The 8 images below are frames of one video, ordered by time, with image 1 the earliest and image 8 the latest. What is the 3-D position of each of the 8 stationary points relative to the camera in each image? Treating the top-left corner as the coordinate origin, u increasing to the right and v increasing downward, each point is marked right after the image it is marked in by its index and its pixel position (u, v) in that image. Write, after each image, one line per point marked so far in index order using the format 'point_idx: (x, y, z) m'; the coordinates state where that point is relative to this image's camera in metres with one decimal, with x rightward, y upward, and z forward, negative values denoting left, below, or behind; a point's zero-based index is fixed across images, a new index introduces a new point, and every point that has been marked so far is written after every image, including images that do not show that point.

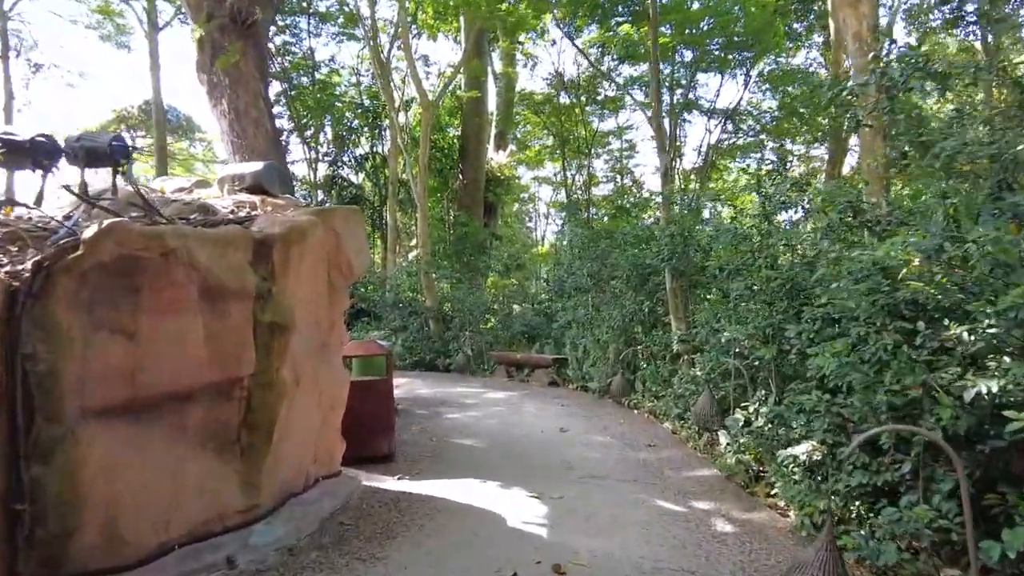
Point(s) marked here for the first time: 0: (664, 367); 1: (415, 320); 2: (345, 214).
0: (+1.5, -0.8, +7.1) m
1: (-1.7, -0.6, +12.5) m
2: (-0.9, +0.4, +4.0) m
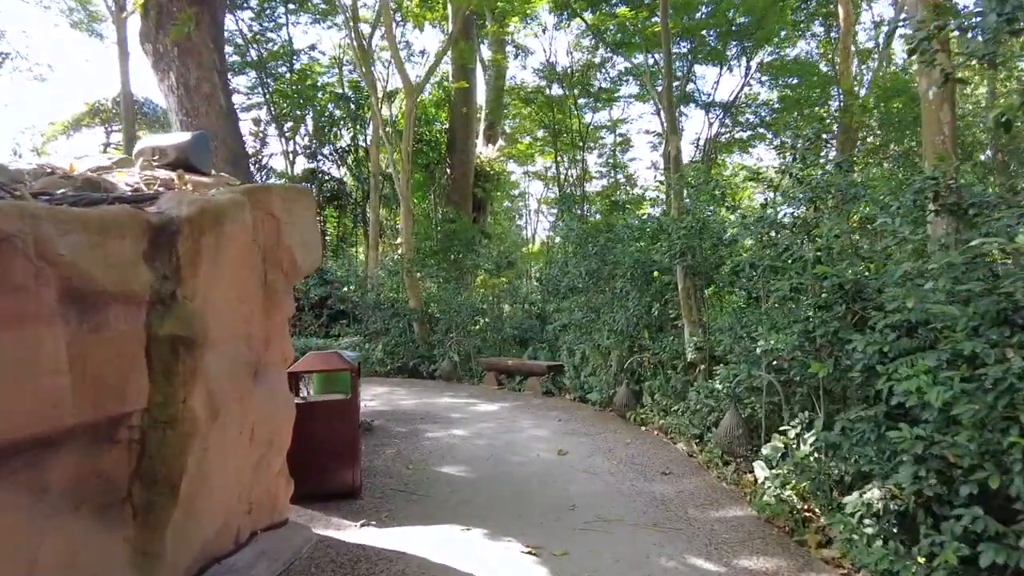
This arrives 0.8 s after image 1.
0: (+1.4, -0.8, +6.3) m
1: (-1.8, -0.6, +11.6) m
2: (-1.0, +0.4, +3.1) m
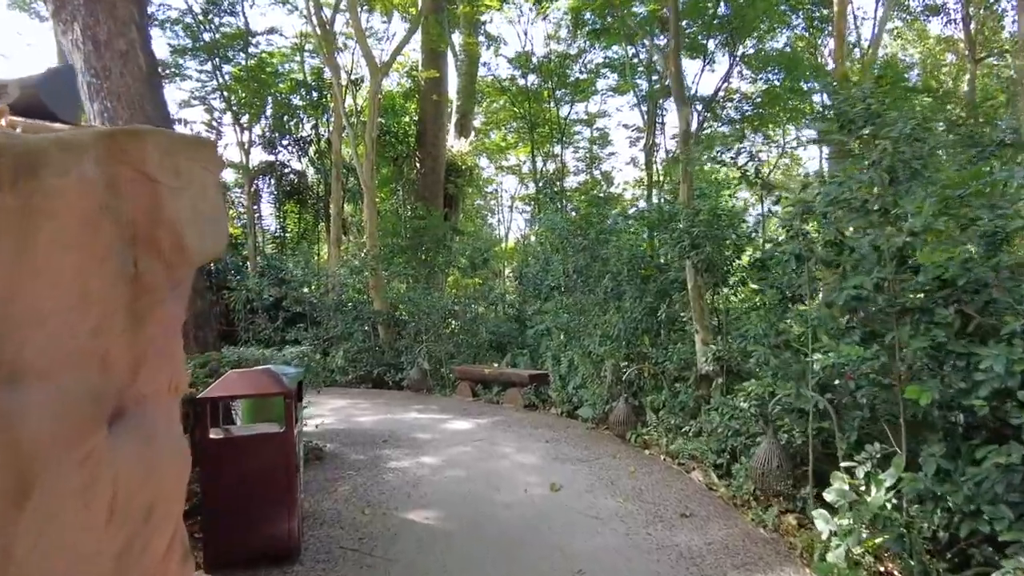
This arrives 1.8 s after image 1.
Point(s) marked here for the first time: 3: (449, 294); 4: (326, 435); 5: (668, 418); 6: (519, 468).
0: (+1.3, -0.8, +5.3) m
1: (-2.2, -0.6, +10.5) m
2: (-1.0, +0.4, +2.1) m
3: (-0.9, -0.1, +10.3) m
4: (-1.6, -1.3, +6.2) m
5: (+1.2, -1.0, +5.4) m
6: (+0.1, -1.2, +5.0) m
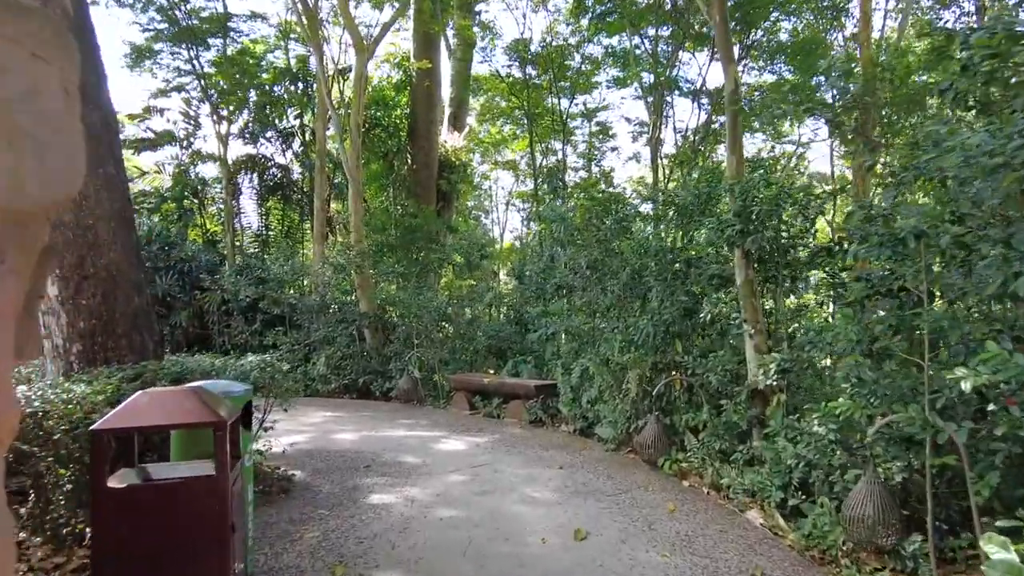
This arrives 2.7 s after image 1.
0: (+1.4, -0.8, +4.3) m
1: (-2.2, -0.6, +9.5) m
2: (-0.9, +0.5, +1.1) m
3: (-0.9, -0.1, +9.3) m
4: (-1.5, -1.2, +5.2) m
5: (+1.2, -0.9, +4.5) m
6: (+0.1, -1.2, +4.0) m
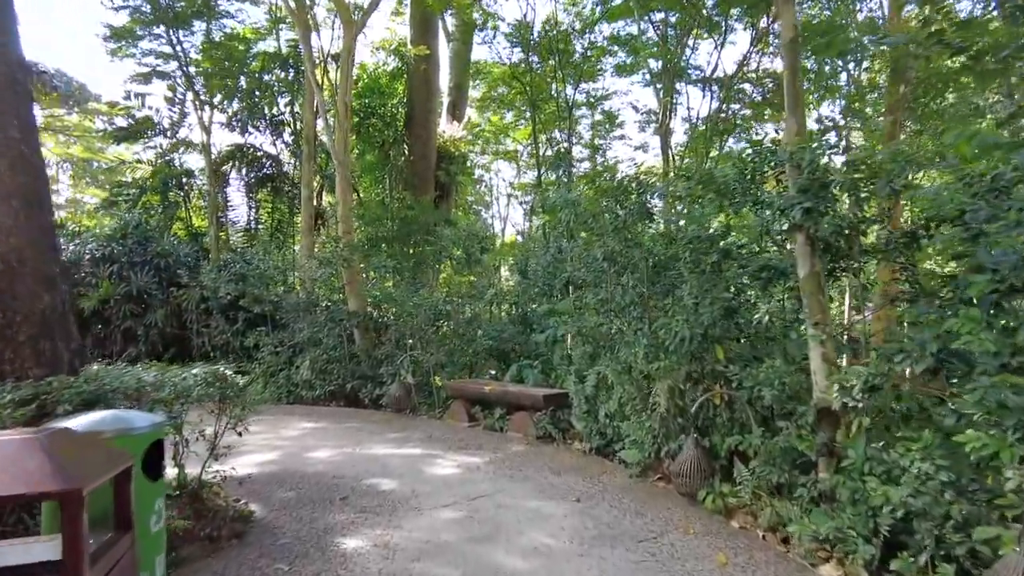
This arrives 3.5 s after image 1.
0: (+1.4, -0.7, +3.5) m
1: (-2.1, -0.5, +8.7) m
2: (-0.8, +0.5, +0.2) m
3: (-0.9, 0.0, +8.5) m
4: (-1.5, -1.2, +4.4) m
5: (+1.3, -0.9, +3.6) m
6: (+0.1, -1.2, +3.2) m
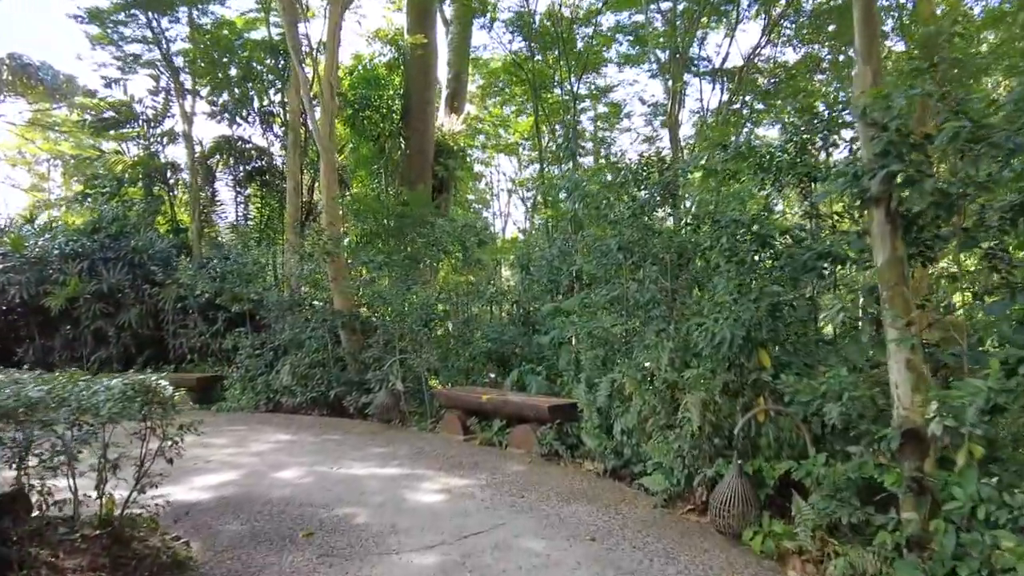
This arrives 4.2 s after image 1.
0: (+1.4, -0.7, +2.7) m
1: (-2.1, -0.5, +7.9) m
2: (-0.9, +0.5, -0.5) m
3: (-0.8, 0.0, +7.7) m
4: (-1.5, -1.2, +3.6) m
5: (+1.3, -0.9, +2.9) m
6: (+0.1, -1.1, +2.4) m
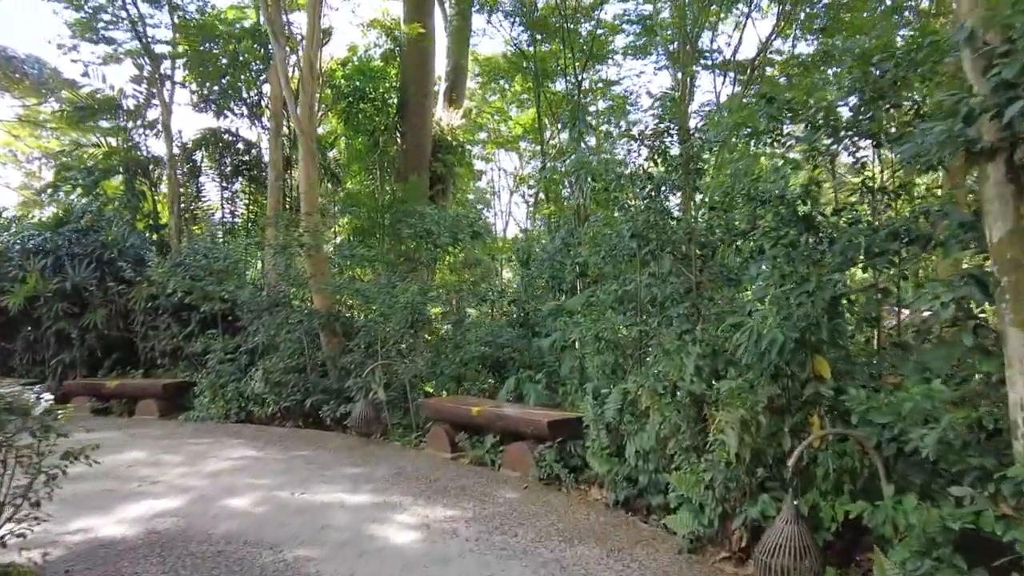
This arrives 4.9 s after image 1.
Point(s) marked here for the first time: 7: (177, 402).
0: (+1.3, -0.6, +2.0) m
1: (-2.2, -0.5, +7.2) m
2: (-0.9, +0.6, -1.3) m
3: (-0.9, 0.0, +7.0) m
4: (-1.5, -1.1, +2.9) m
5: (+1.2, -0.8, +2.1) m
6: (+0.1, -1.1, +1.7) m
7: (-3.6, -1.2, +7.8) m
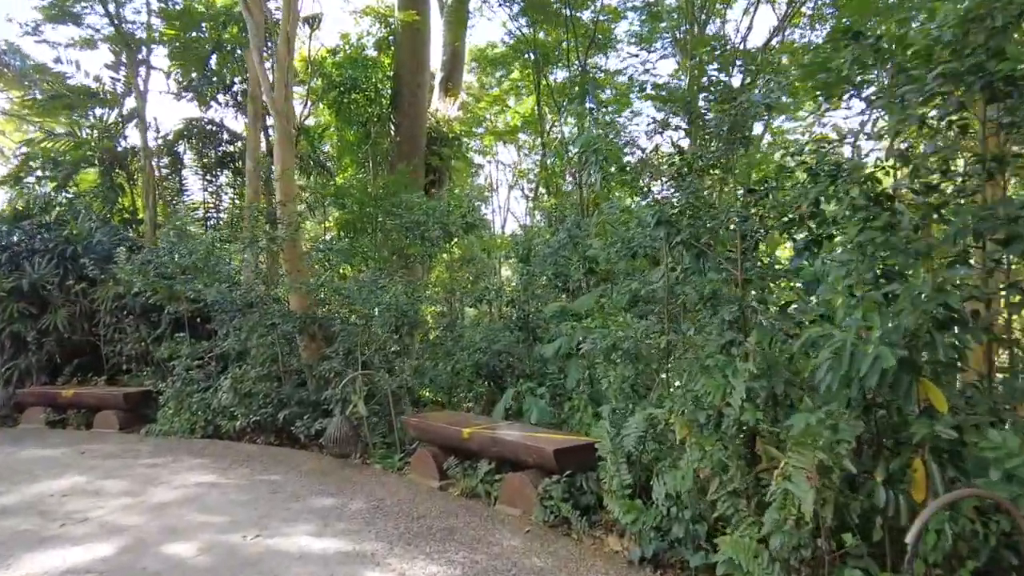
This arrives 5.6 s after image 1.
0: (+1.3, -0.6, +1.2) m
1: (-2.2, -0.4, +6.4) m
2: (-0.9, +0.6, -2.0) m
3: (-0.9, 0.0, +6.2) m
4: (-1.5, -1.1, +2.1) m
5: (+1.2, -0.8, +1.4) m
6: (+0.1, -1.1, +0.9) m
7: (-3.6, -1.2, +7.0) m
